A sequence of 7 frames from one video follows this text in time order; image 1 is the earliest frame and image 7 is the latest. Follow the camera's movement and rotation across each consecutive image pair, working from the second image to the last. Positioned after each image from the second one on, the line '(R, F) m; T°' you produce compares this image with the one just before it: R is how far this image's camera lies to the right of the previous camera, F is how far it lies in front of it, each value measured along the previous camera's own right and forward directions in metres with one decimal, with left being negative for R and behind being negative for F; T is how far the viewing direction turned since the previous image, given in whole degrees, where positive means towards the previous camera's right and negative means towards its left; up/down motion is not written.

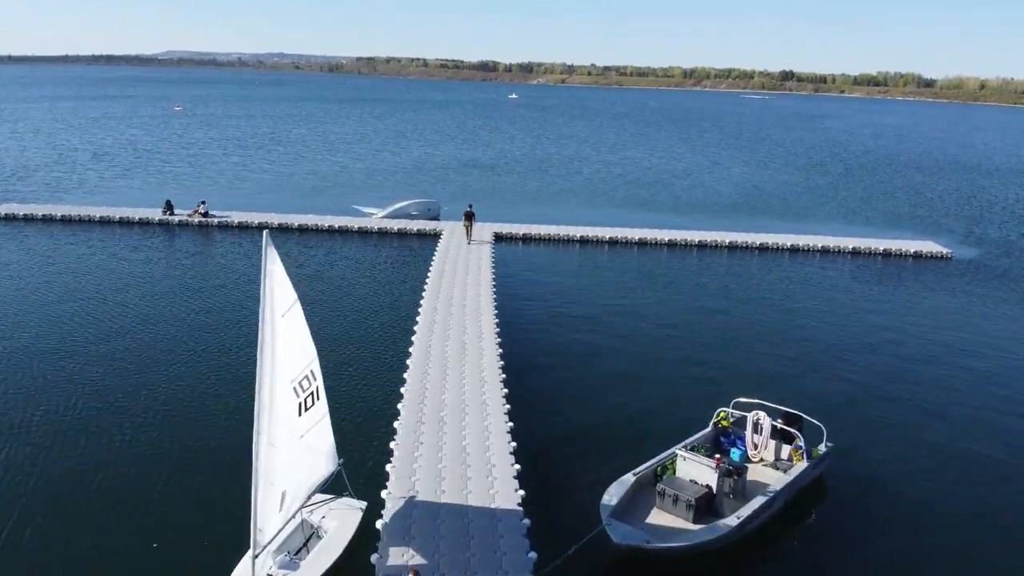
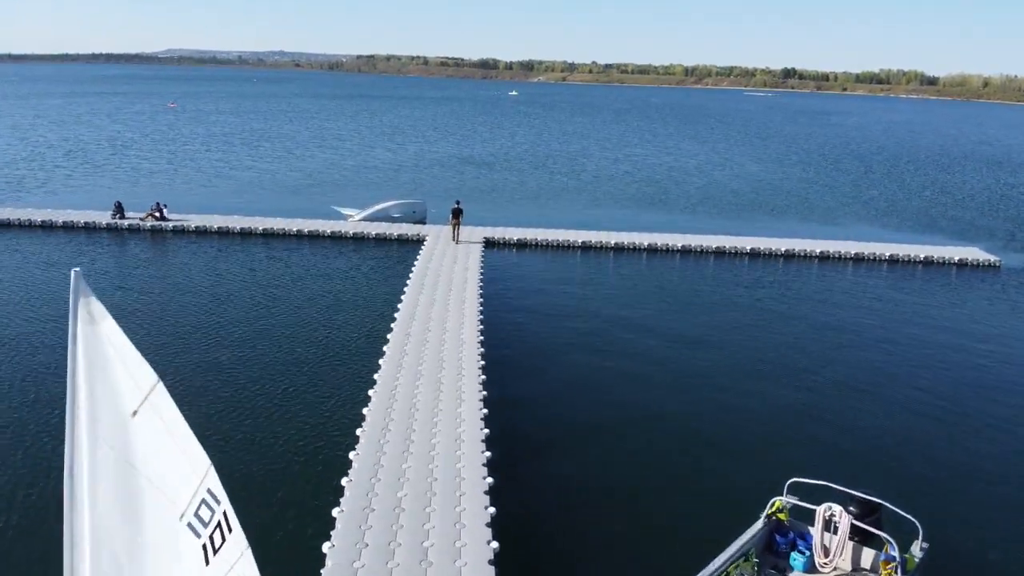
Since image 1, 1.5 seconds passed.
(+0.3, +4.5) m; 0°
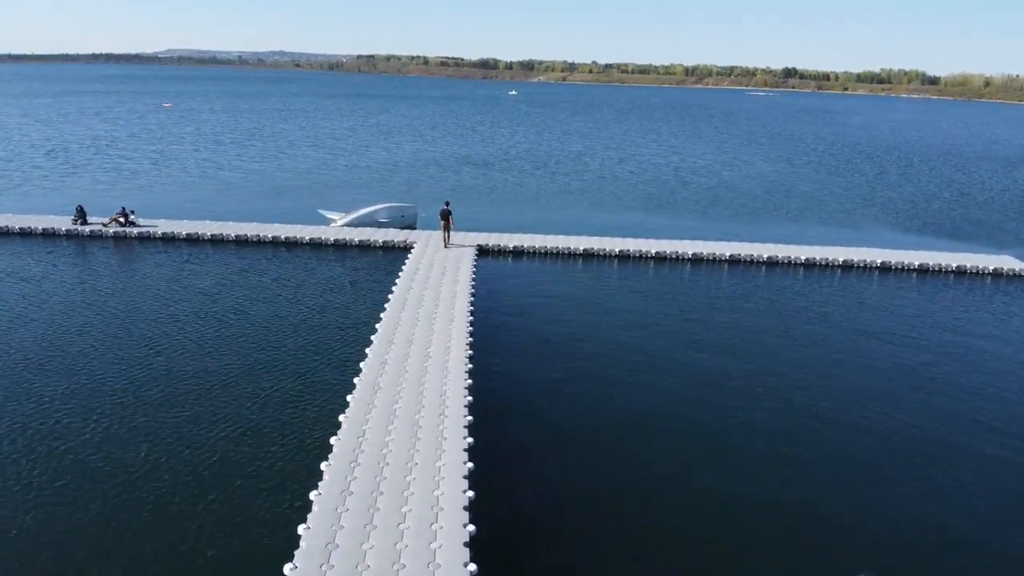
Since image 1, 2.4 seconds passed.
(+0.2, +2.9) m; 0°
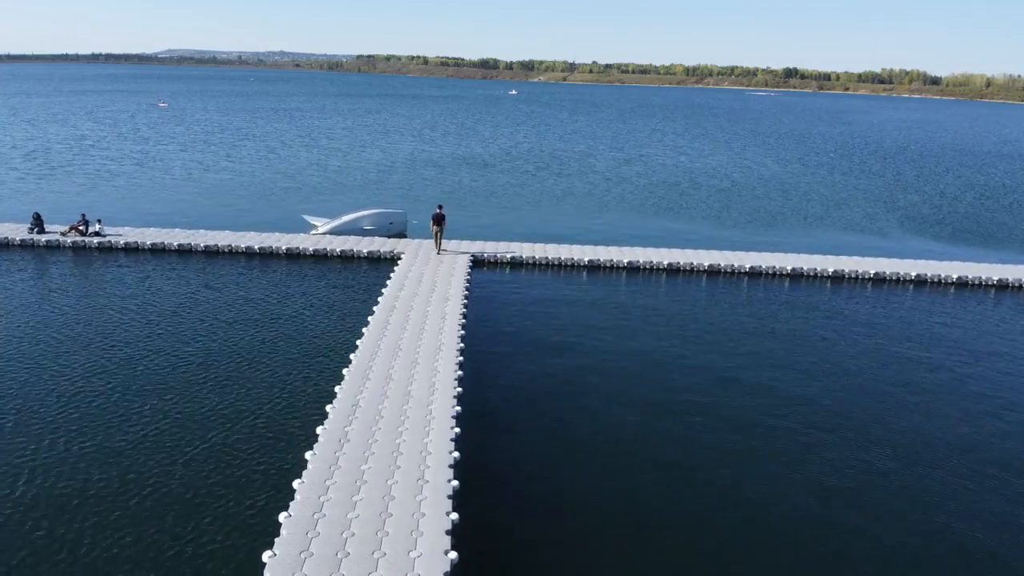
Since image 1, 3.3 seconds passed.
(+0.1, +2.9) m; 0°
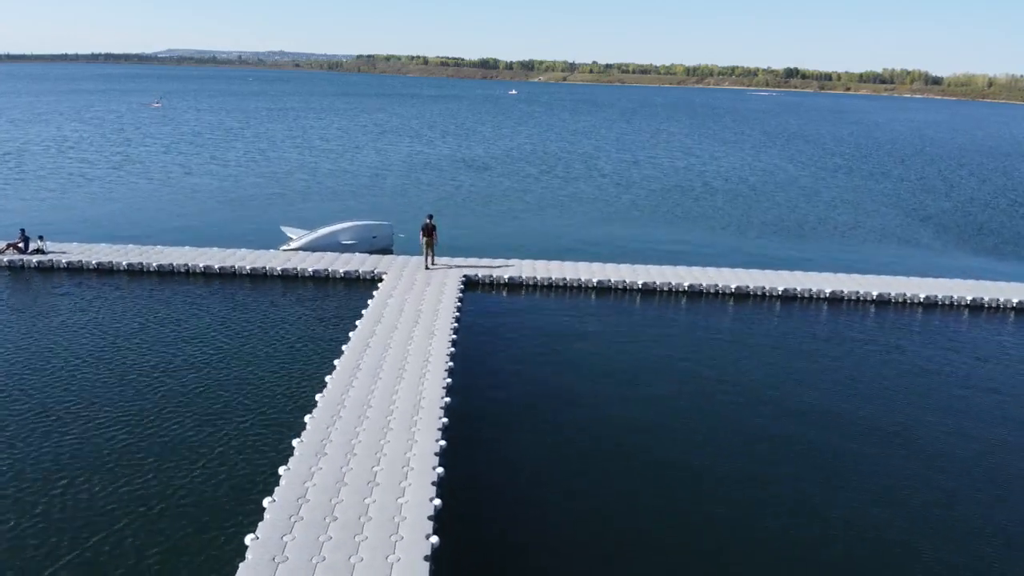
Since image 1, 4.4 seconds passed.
(+0.1, +3.7) m; 0°
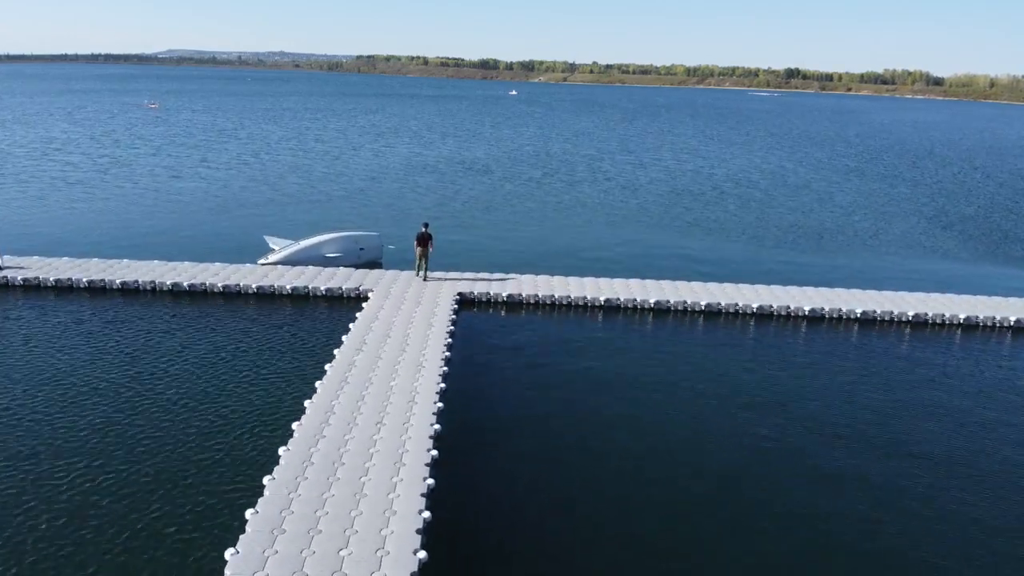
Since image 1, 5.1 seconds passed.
(0.0, +2.3) m; 0°
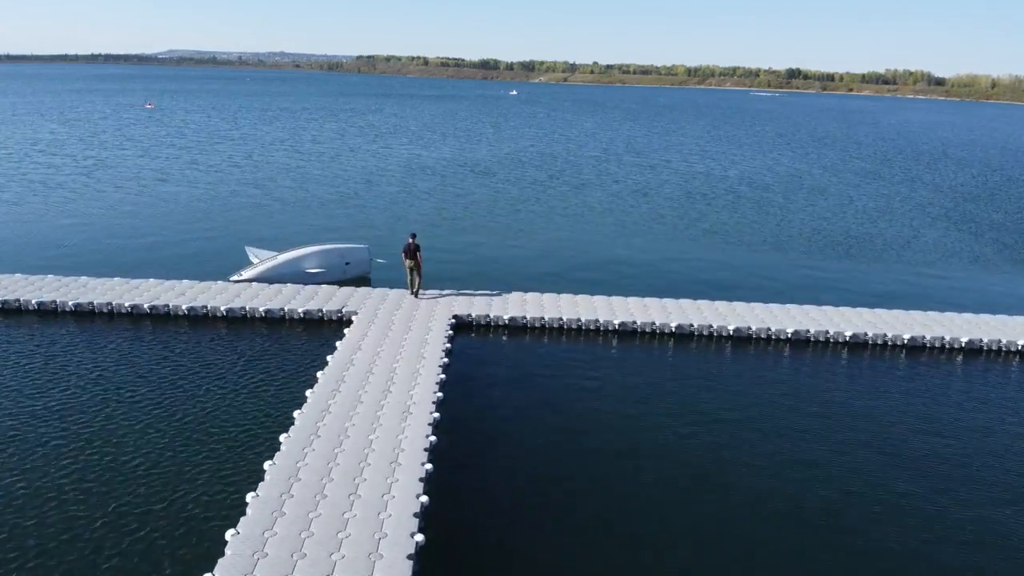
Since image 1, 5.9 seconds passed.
(-0.1, +2.6) m; 0°
